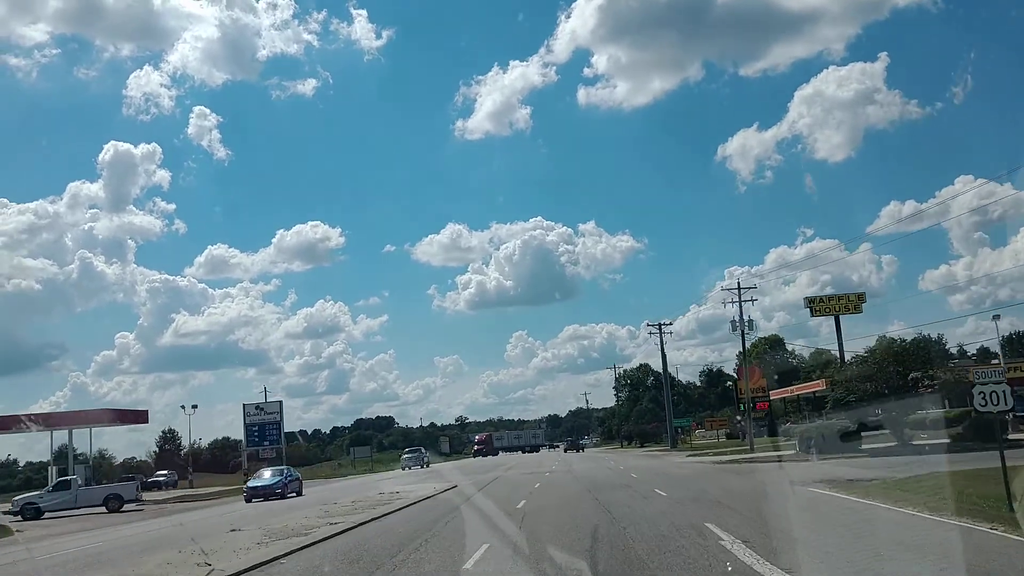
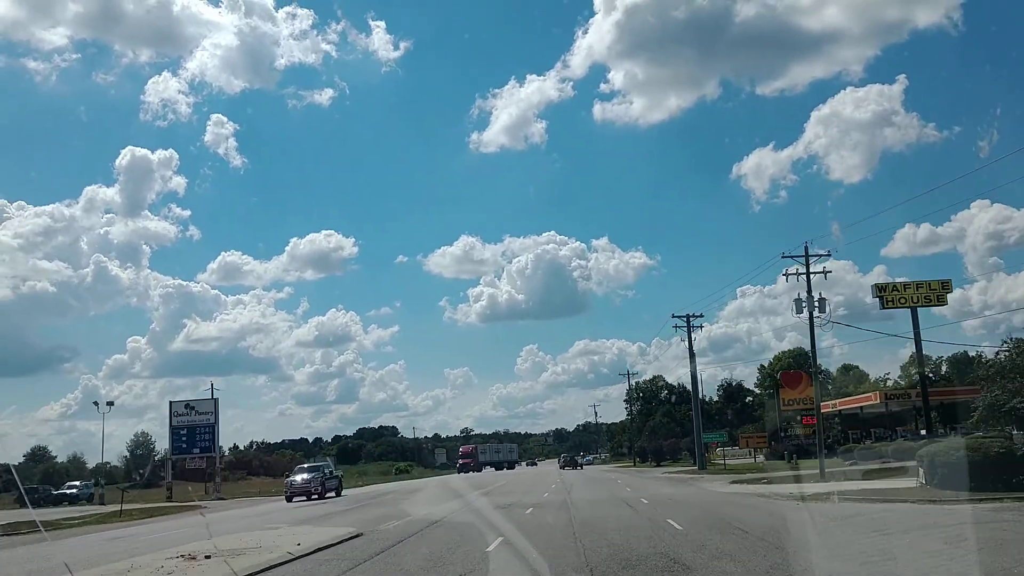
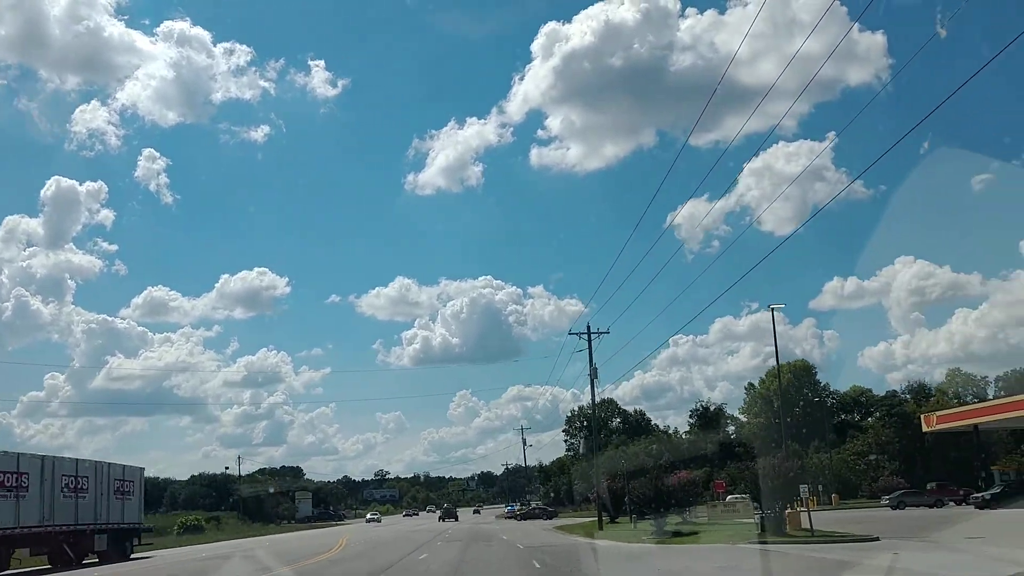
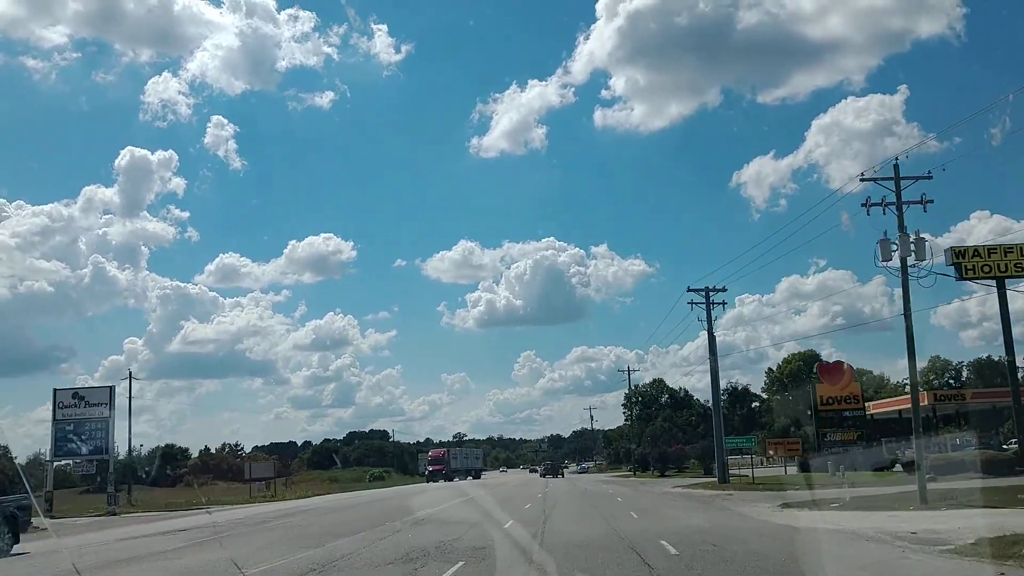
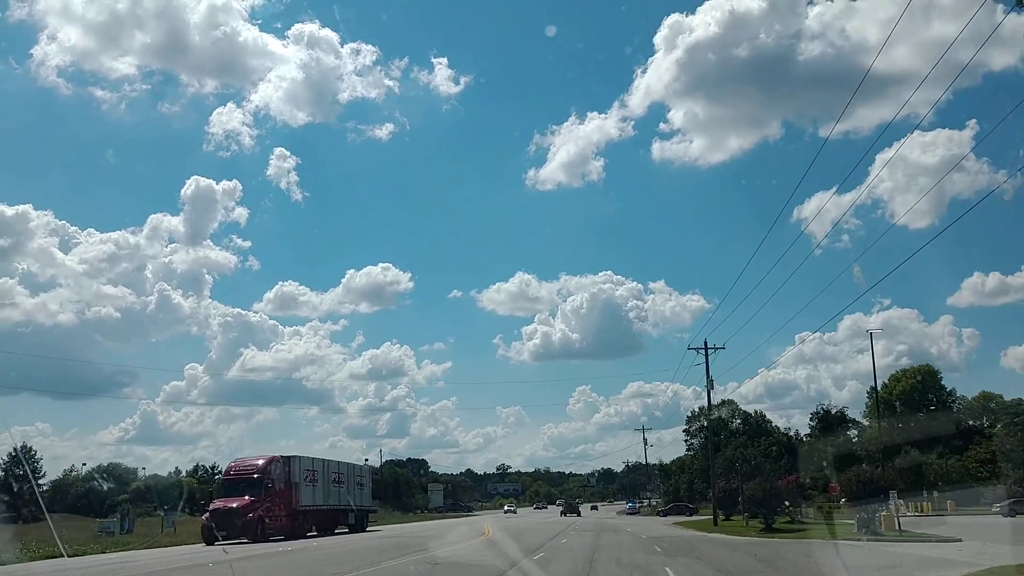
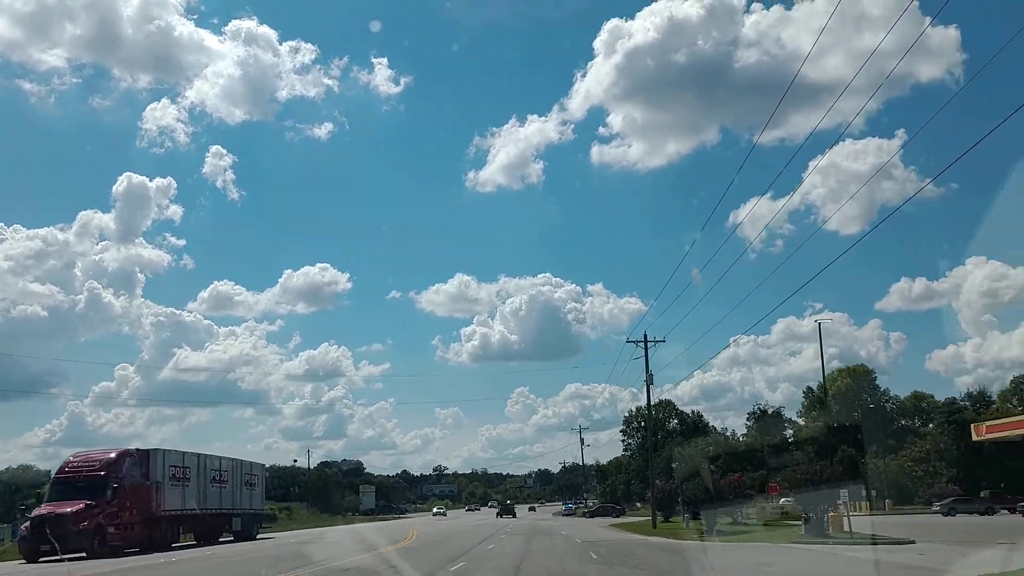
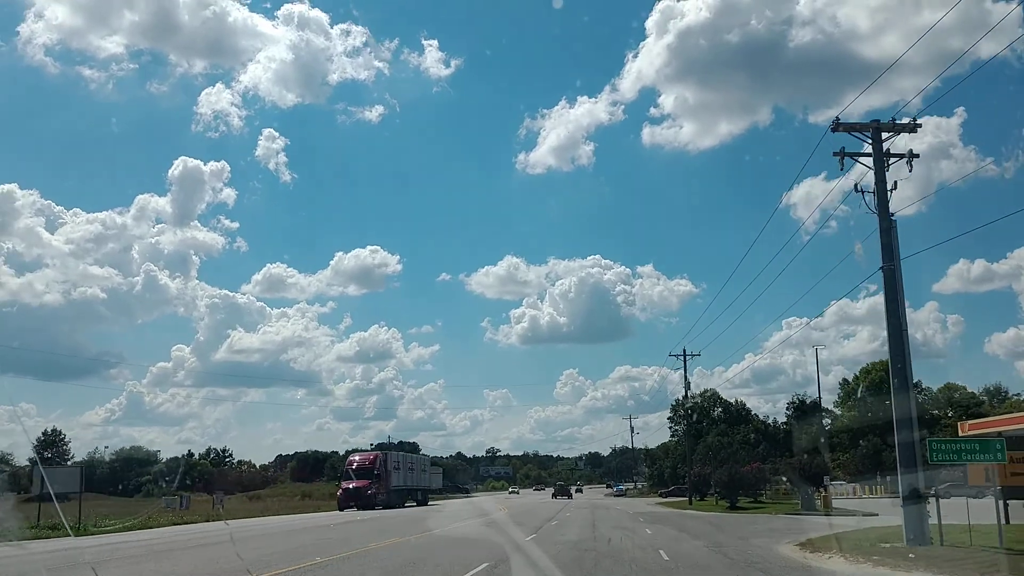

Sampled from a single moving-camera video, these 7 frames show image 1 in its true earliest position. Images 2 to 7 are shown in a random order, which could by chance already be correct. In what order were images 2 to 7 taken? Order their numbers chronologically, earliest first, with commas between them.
2, 4, 7, 5, 6, 3
